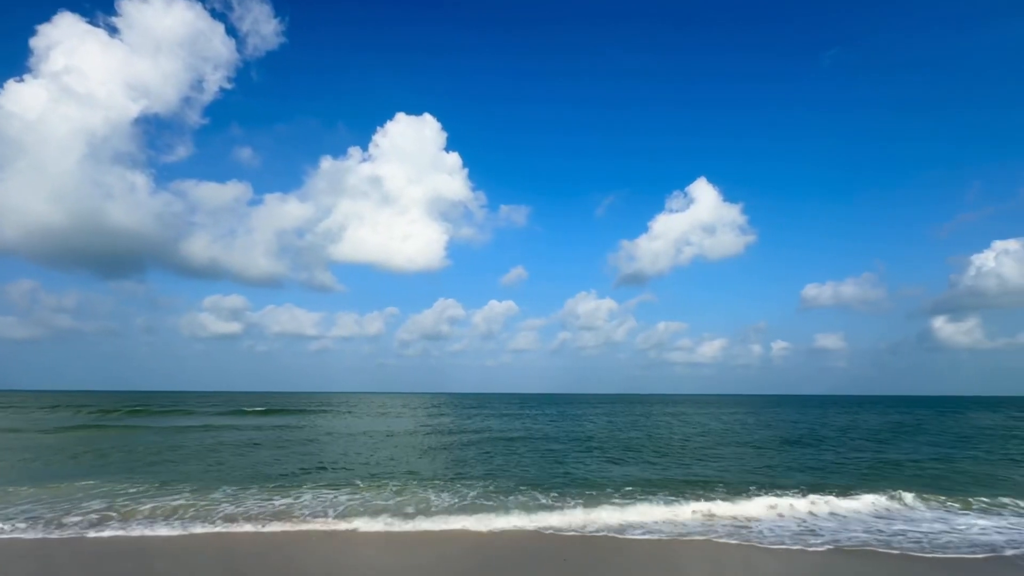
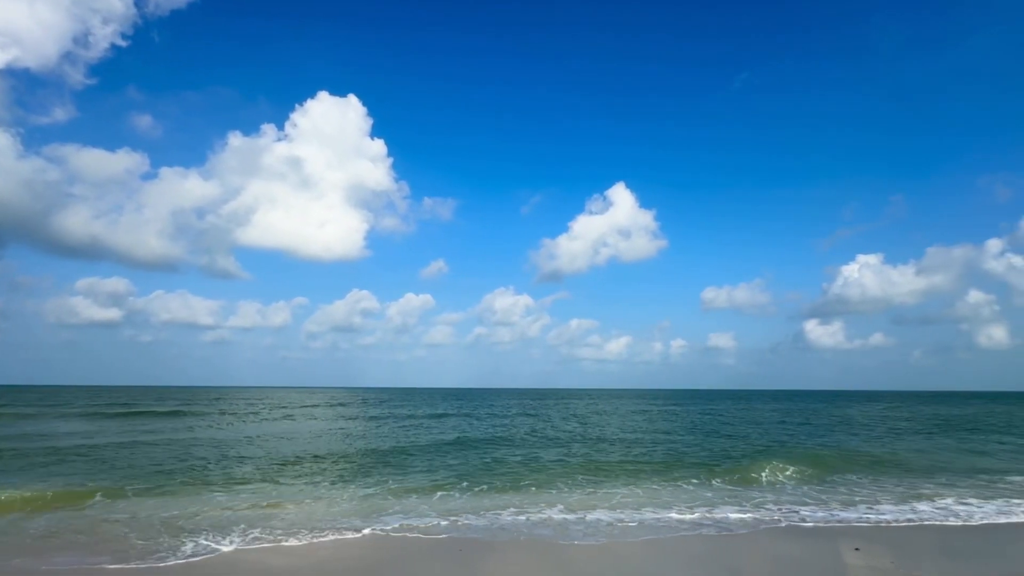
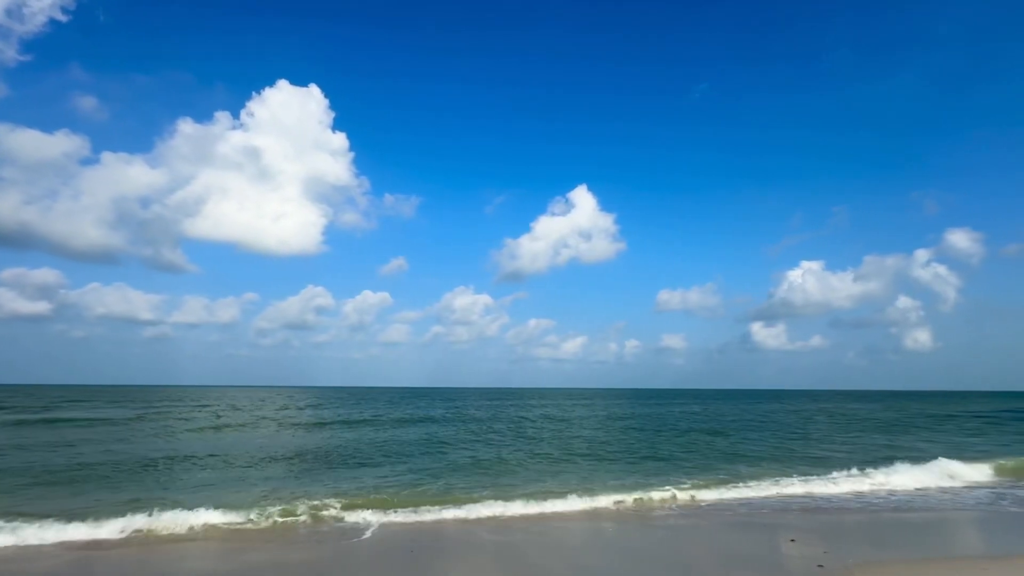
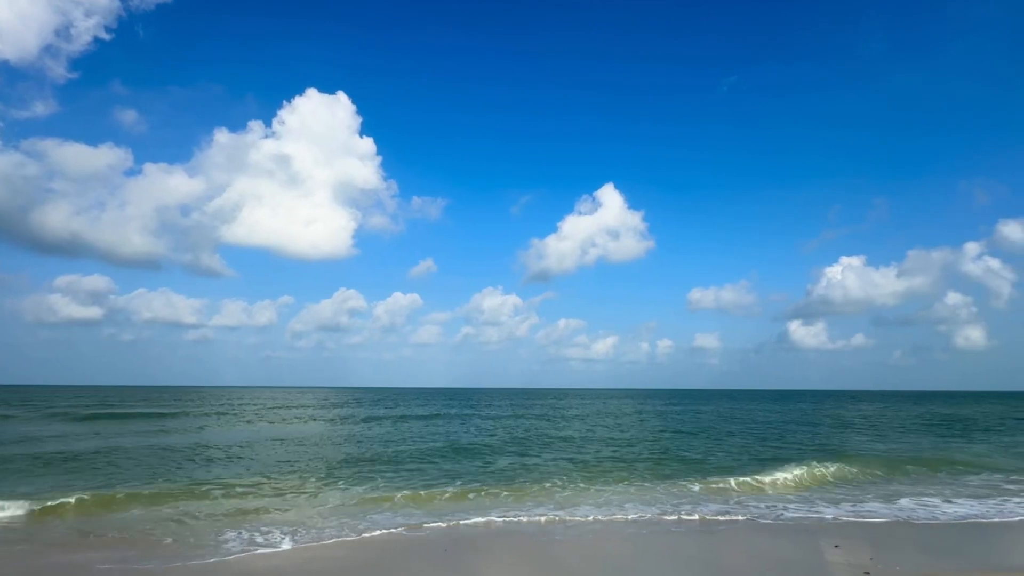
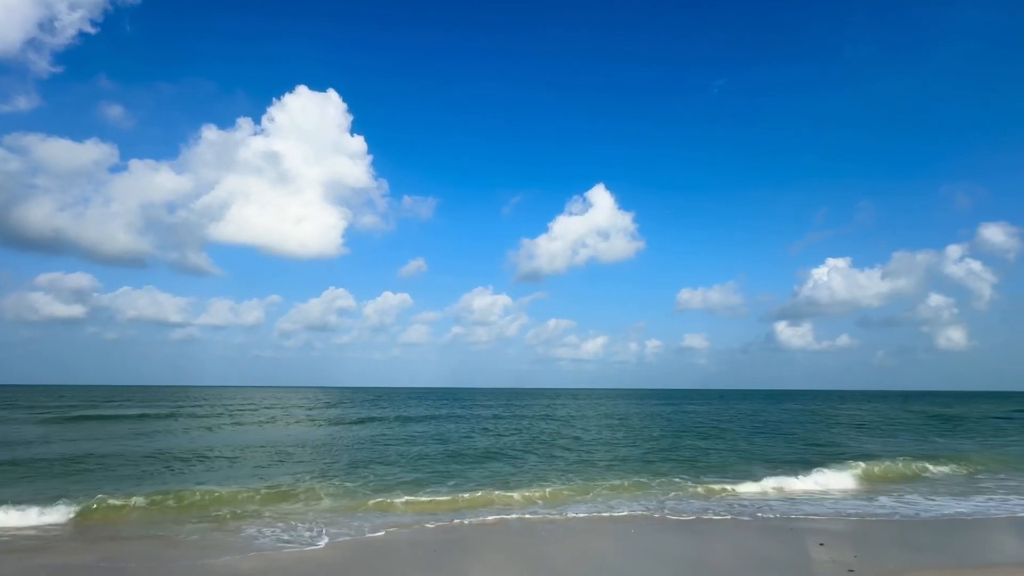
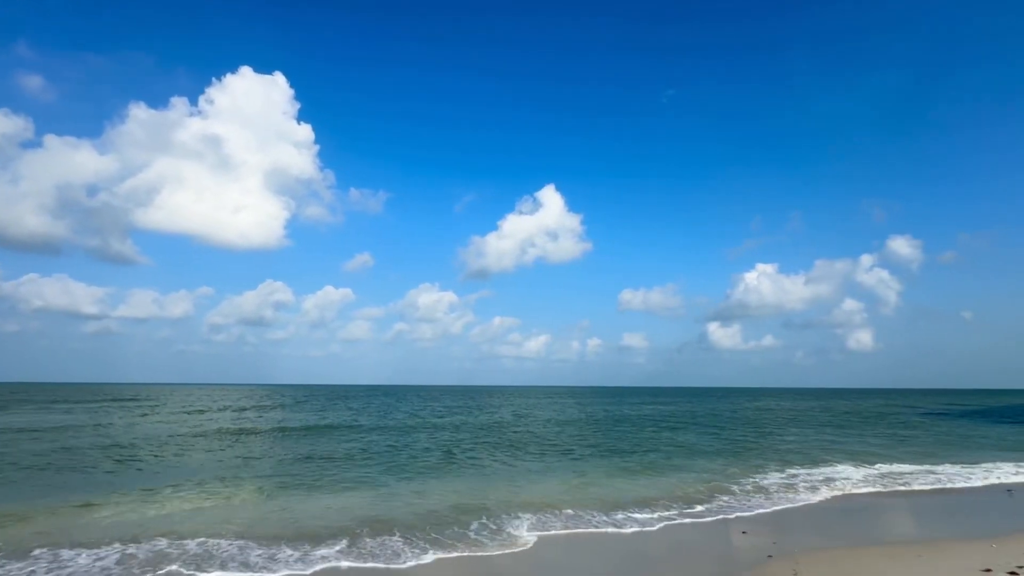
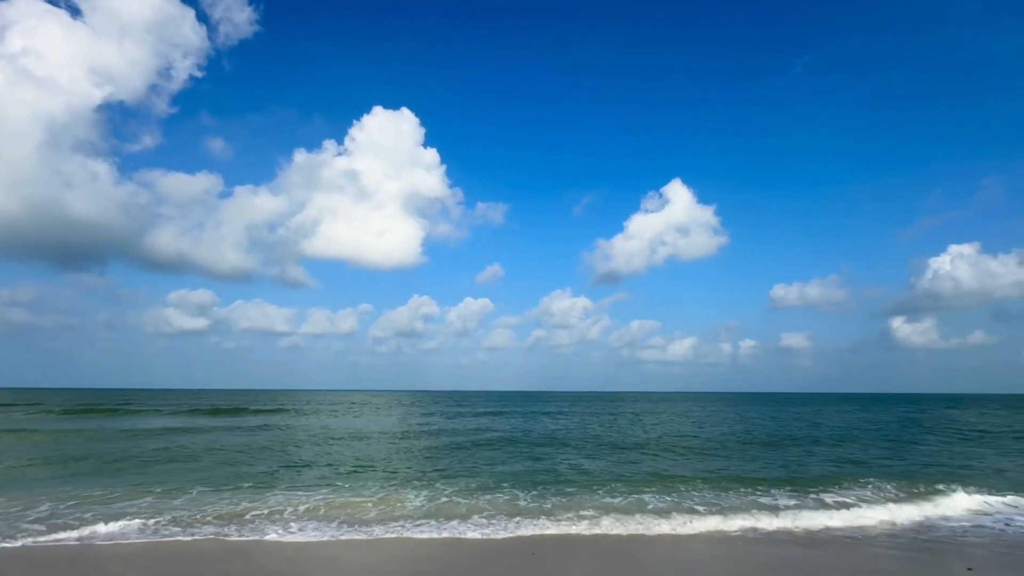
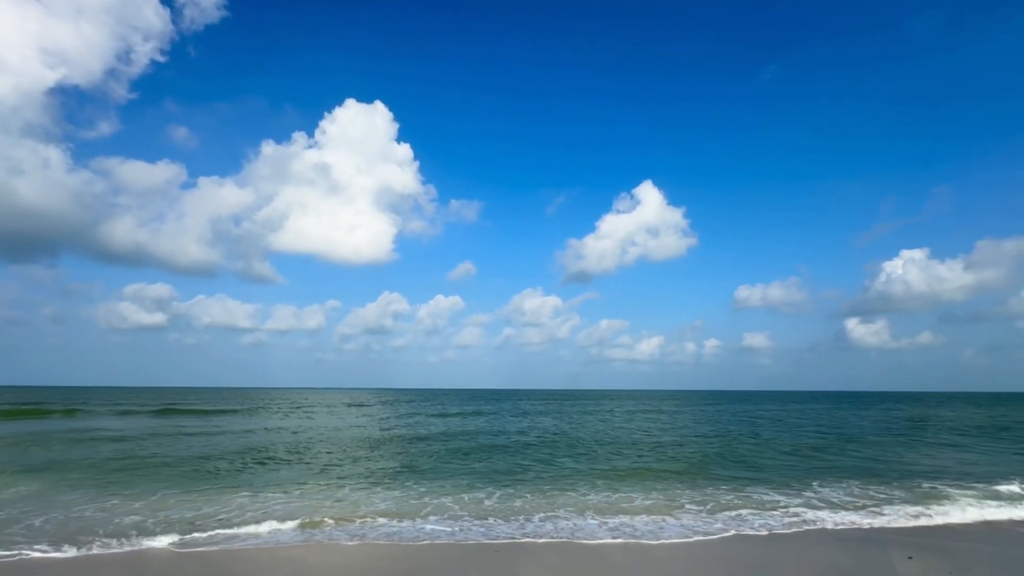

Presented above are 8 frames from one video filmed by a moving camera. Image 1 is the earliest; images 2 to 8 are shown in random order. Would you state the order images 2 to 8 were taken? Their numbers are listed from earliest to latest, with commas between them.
7, 8, 2, 4, 5, 3, 6
